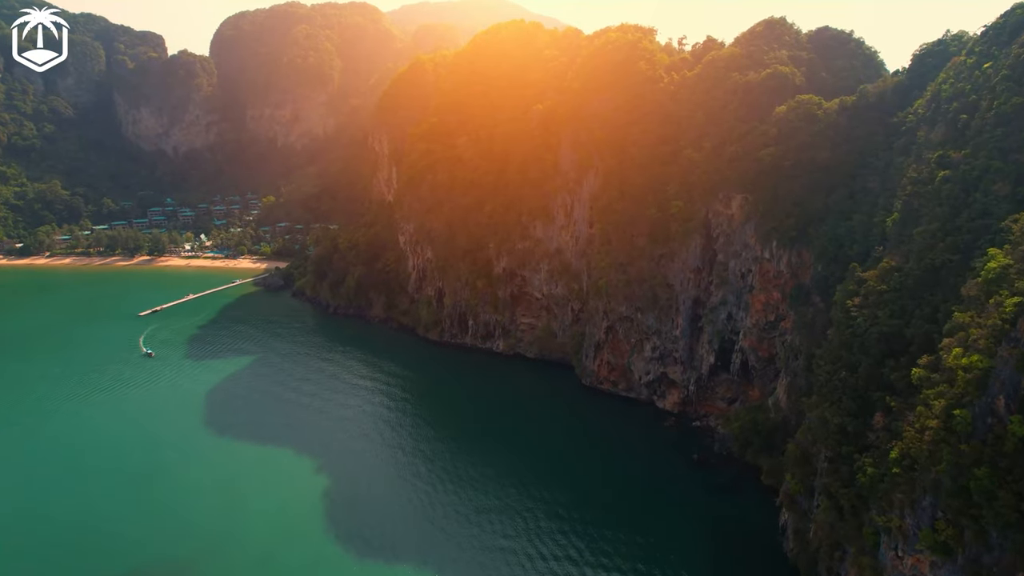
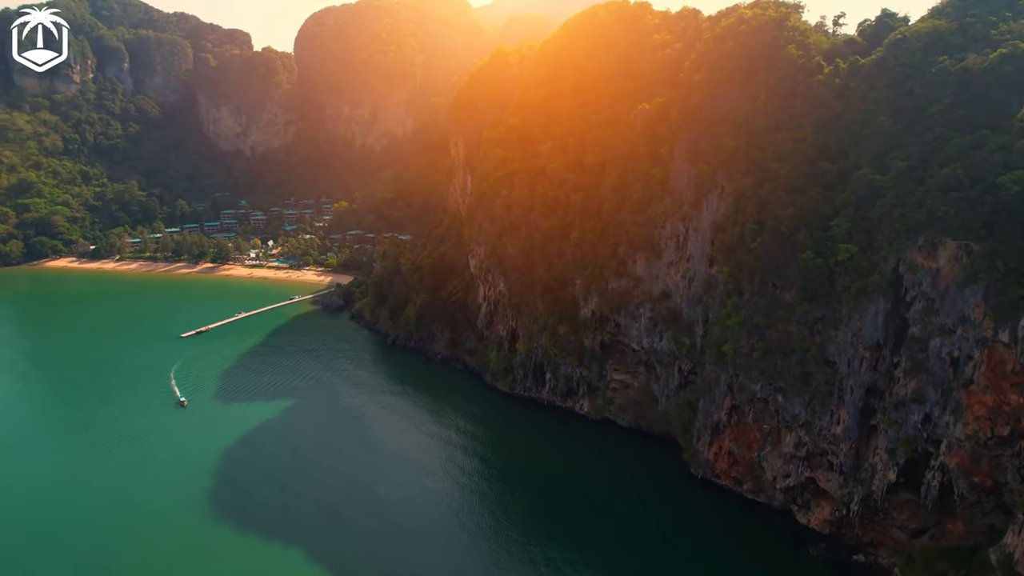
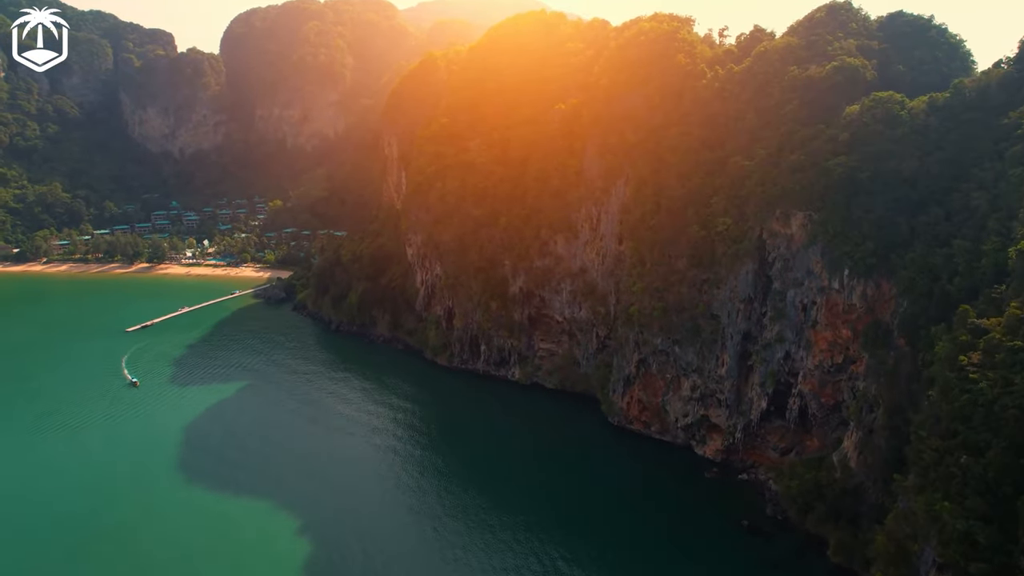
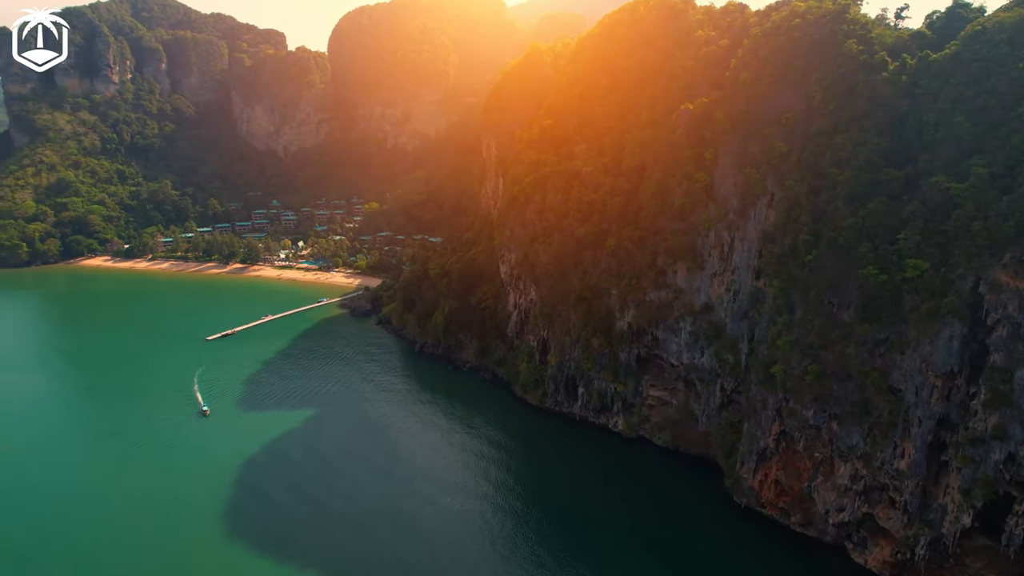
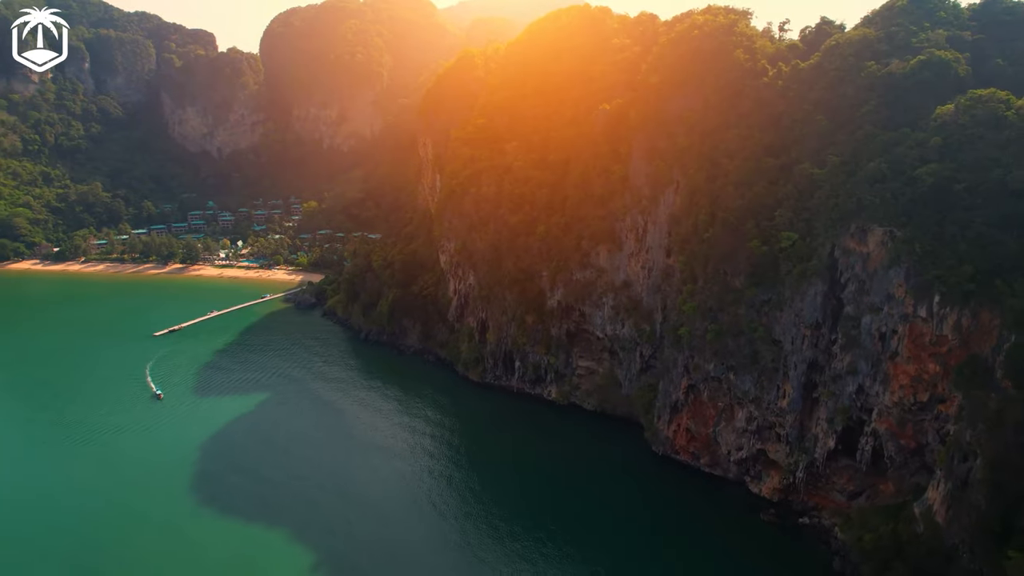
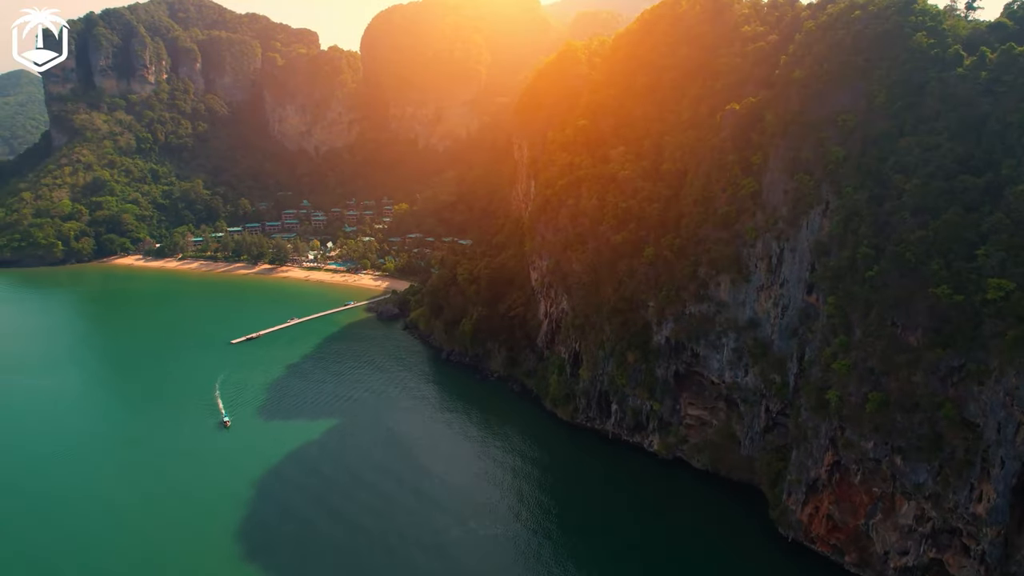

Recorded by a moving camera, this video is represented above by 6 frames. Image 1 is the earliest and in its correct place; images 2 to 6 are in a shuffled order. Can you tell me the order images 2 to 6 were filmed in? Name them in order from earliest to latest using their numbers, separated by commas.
3, 5, 2, 4, 6
